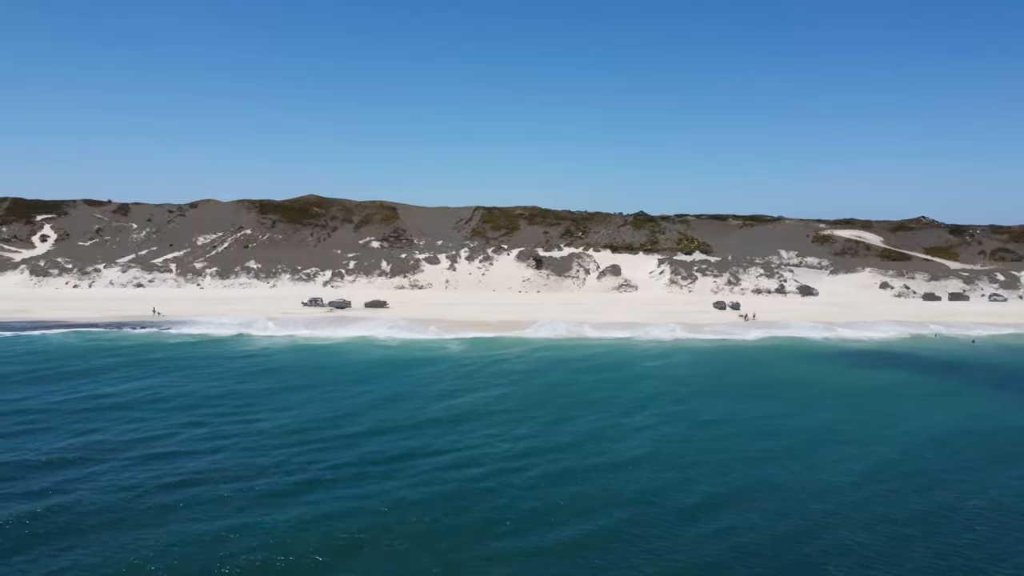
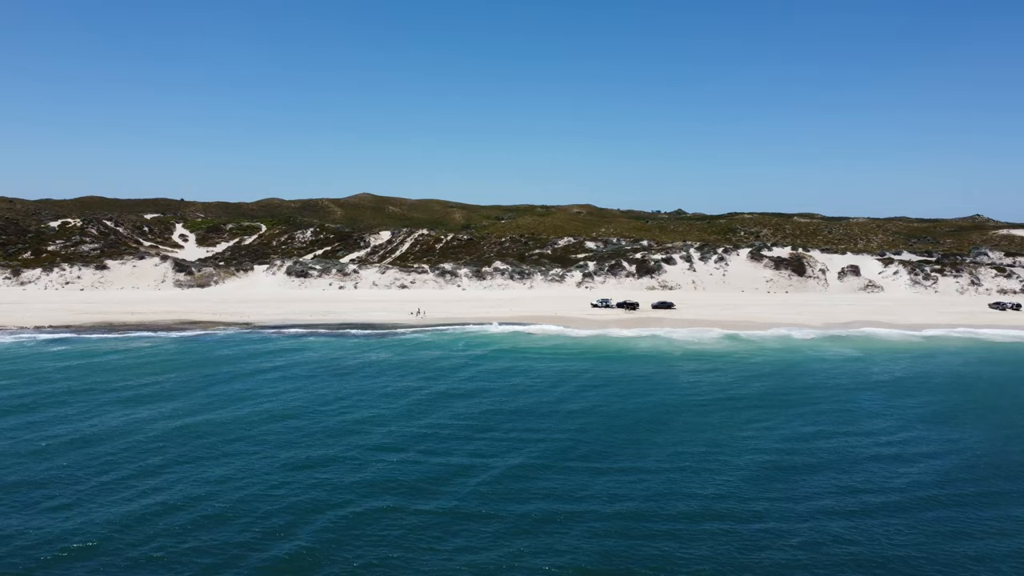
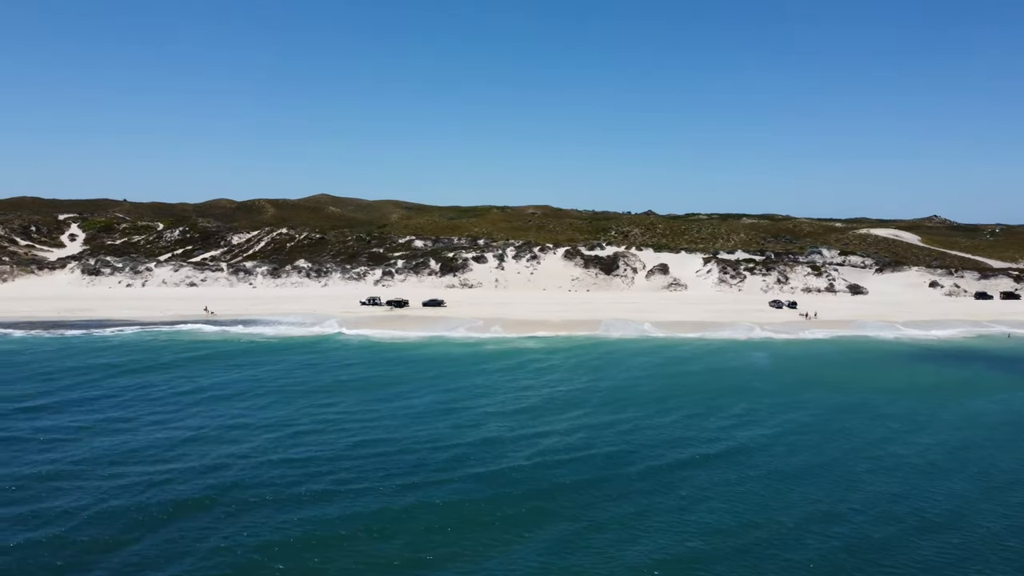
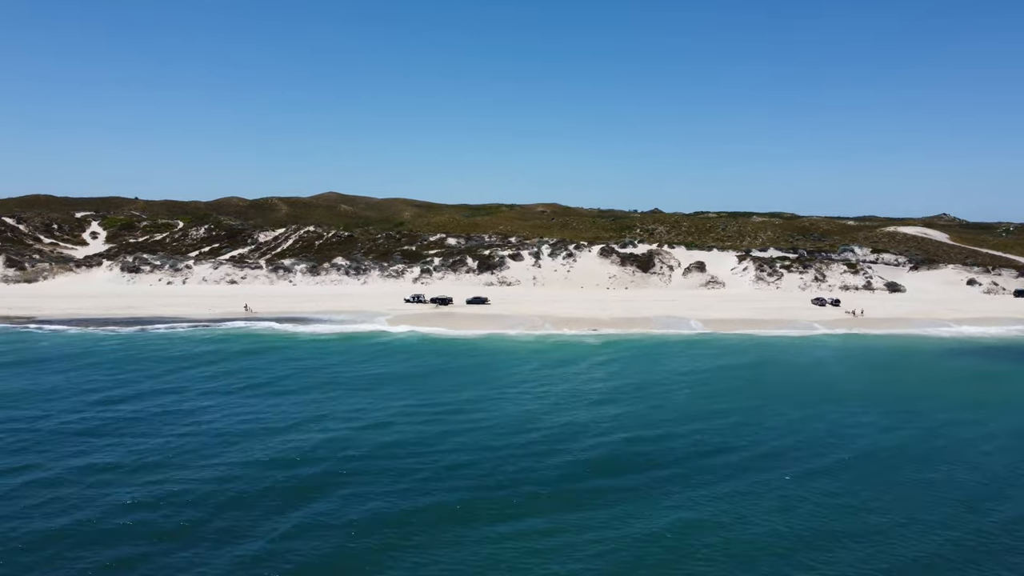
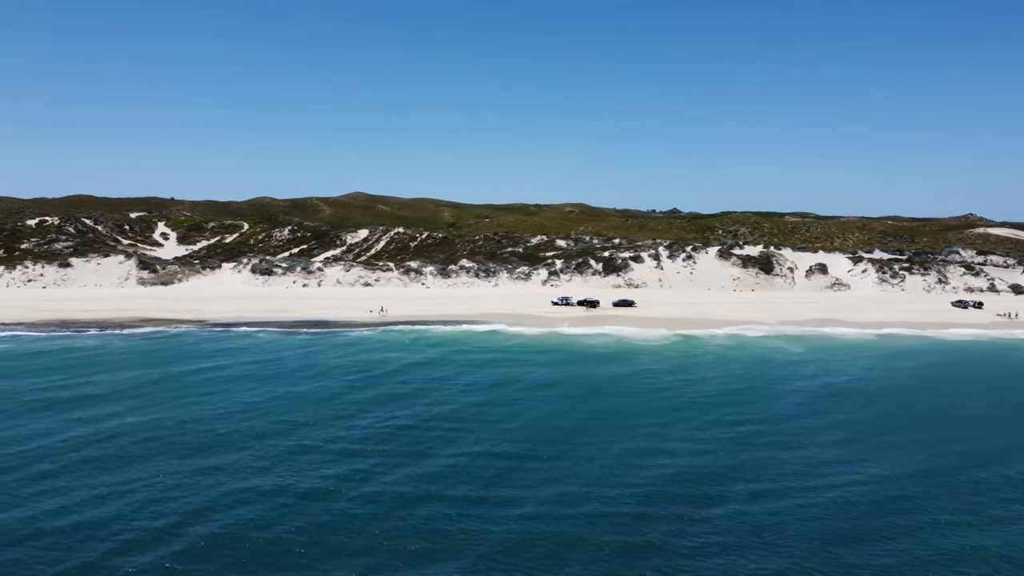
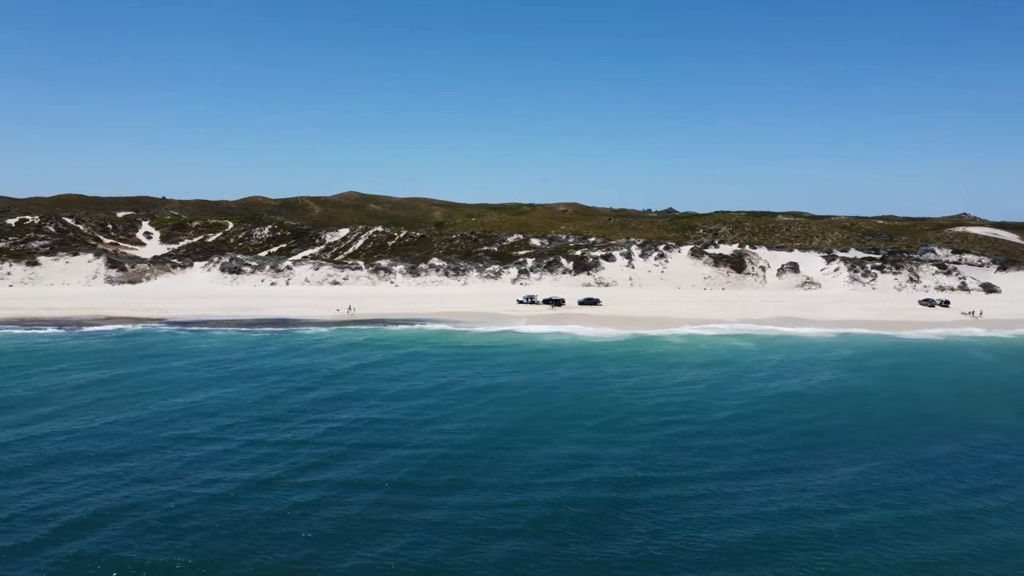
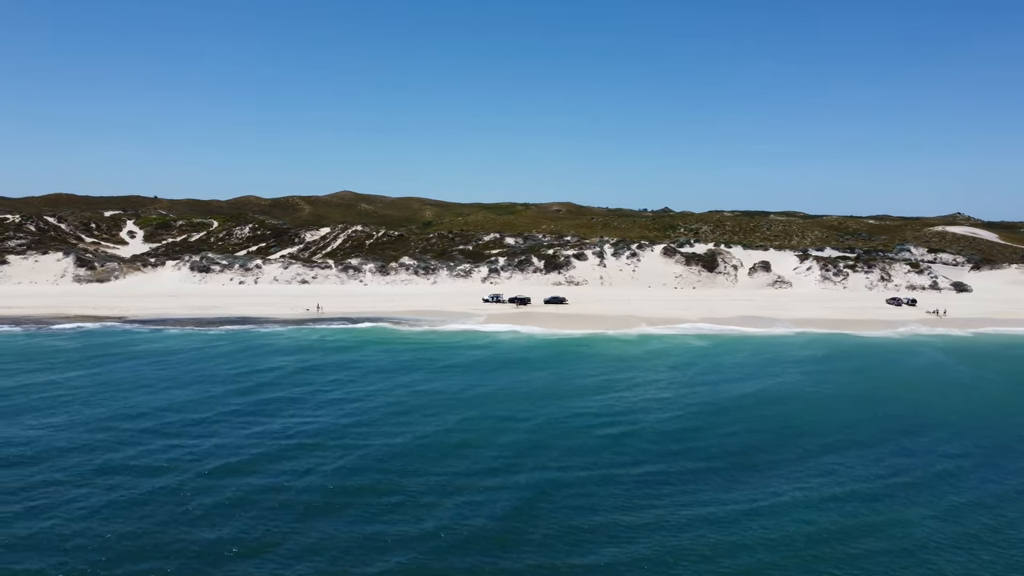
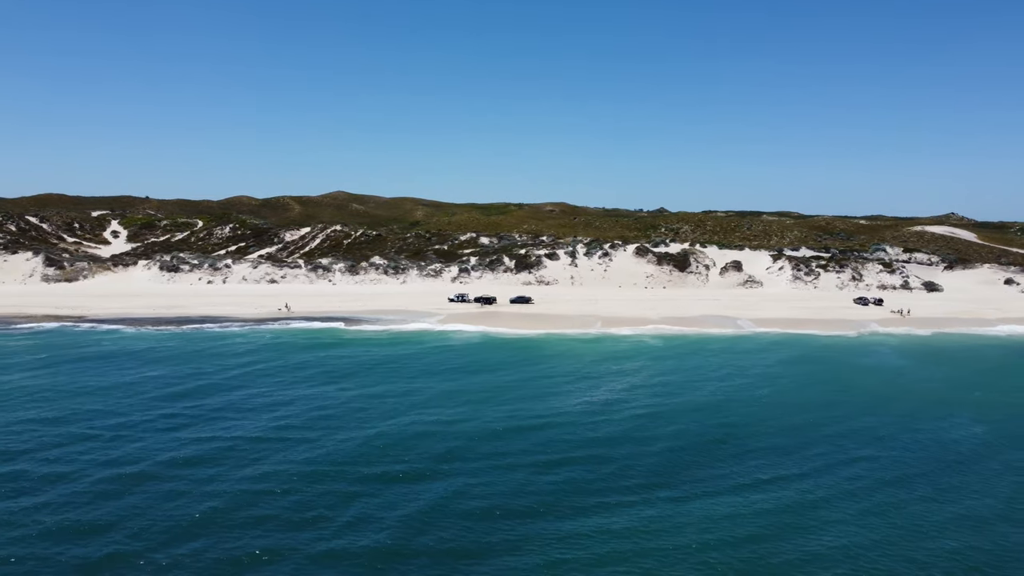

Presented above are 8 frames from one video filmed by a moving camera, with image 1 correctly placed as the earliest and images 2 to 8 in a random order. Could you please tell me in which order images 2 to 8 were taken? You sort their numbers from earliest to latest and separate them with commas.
3, 4, 8, 7, 6, 5, 2
